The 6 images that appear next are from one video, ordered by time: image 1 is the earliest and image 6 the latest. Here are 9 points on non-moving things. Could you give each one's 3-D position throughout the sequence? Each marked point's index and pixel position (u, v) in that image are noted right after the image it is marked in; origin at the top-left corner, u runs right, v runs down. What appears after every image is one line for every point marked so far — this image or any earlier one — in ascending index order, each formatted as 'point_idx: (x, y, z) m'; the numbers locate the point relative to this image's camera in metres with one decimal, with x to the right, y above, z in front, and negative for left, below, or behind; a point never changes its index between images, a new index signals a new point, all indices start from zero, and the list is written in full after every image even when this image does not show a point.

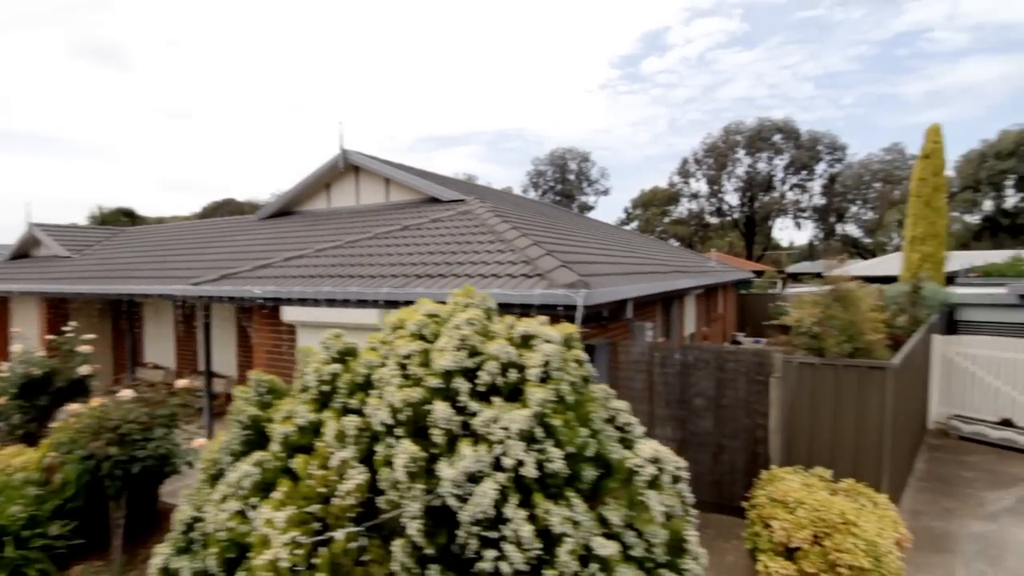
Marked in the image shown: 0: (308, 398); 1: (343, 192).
0: (-1.0, -0.5, +2.7) m
1: (-3.3, +1.9, +10.4) m
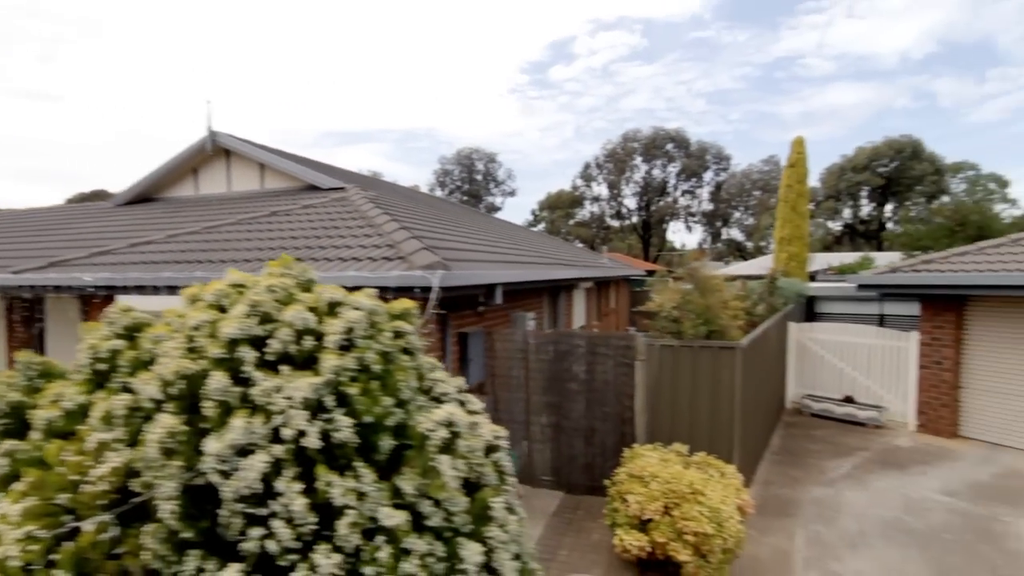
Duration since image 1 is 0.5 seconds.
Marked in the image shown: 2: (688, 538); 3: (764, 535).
0: (-1.8, -0.4, +2.3) m
1: (-5.3, +2.0, +9.6) m
2: (+1.4, -2.0, +4.3) m
3: (+2.5, -2.5, +5.5) m
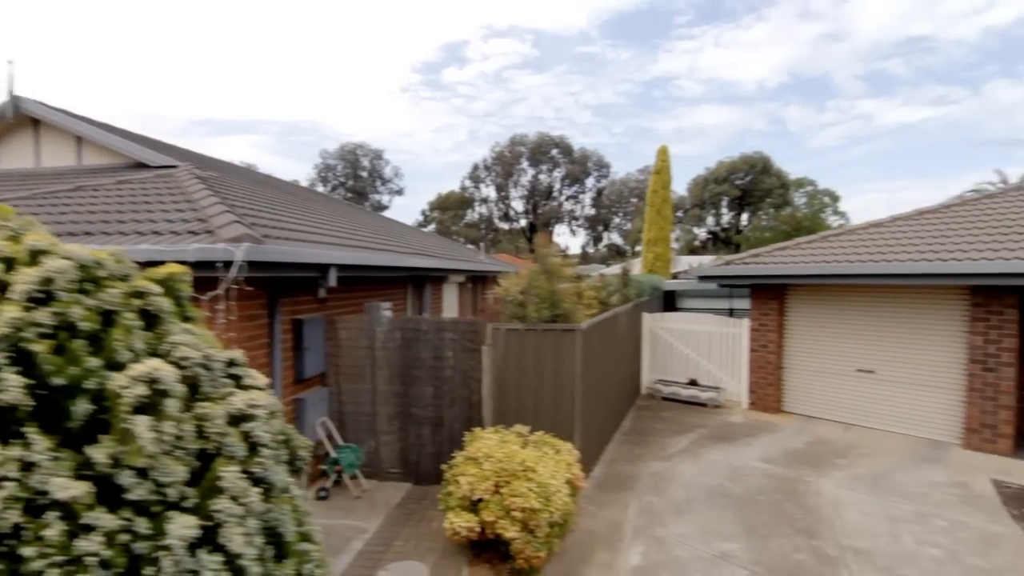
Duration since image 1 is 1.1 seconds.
0: (-2.8, -0.2, +1.8) m
1: (-7.6, +2.1, +8.3) m
2: (0.0, -1.8, +4.4) m
3: (+0.9, -2.3, +5.7) m
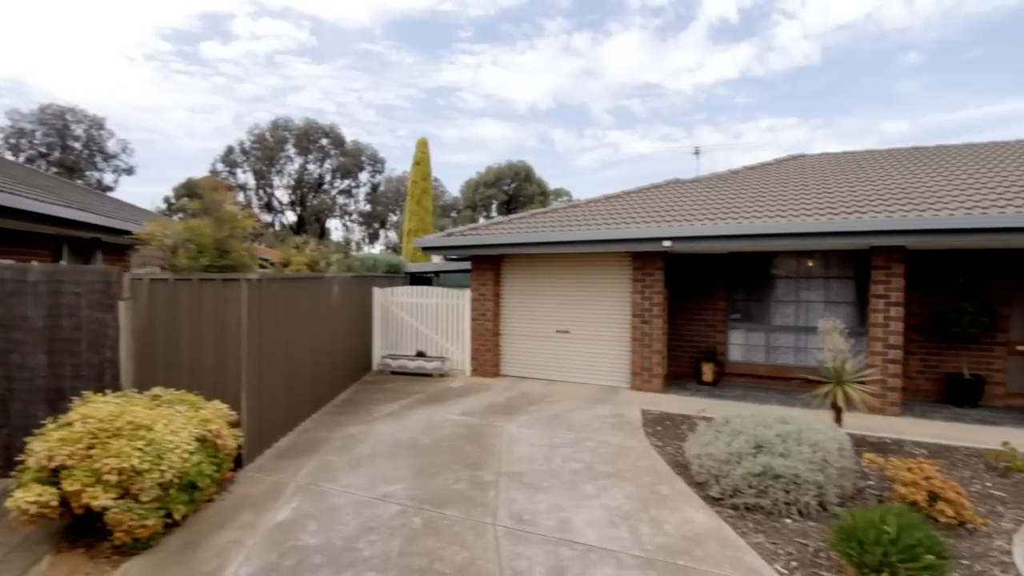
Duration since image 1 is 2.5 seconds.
0: (-4.3, +0.4, +0.1) m
1: (-11.2, +2.6, +4.4) m
2: (-2.7, -1.3, +3.6) m
3: (-2.3, -1.8, +5.1) m
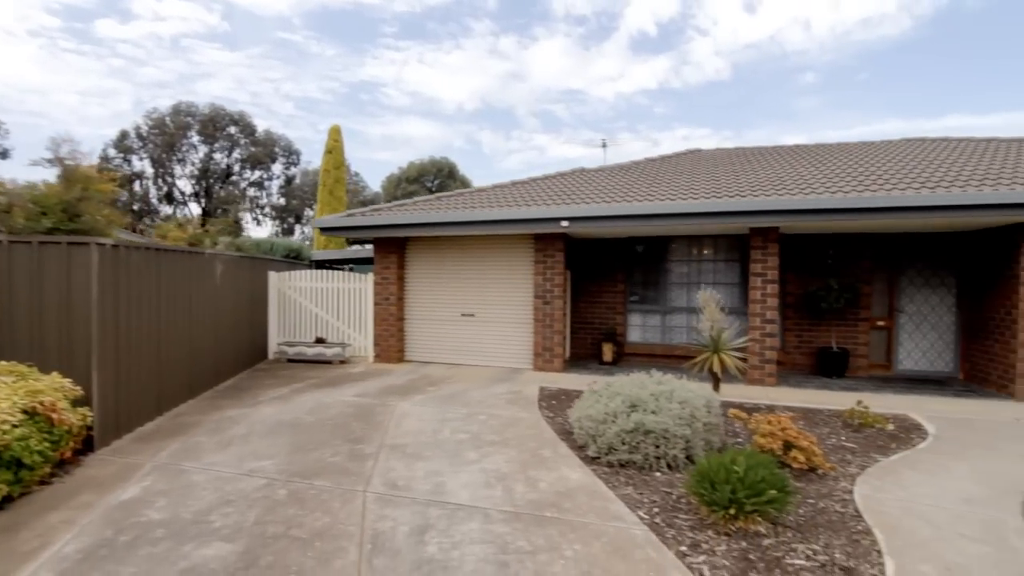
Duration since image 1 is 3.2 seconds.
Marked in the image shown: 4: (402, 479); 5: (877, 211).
0: (-4.7, +0.7, -0.5) m
1: (-12.1, +2.9, +2.8) m
2: (-3.5, -0.9, +3.1) m
3: (-3.4, -1.5, +4.7) m
4: (-0.8, -1.5, +4.2) m
5: (+4.6, +1.0, +6.7) m
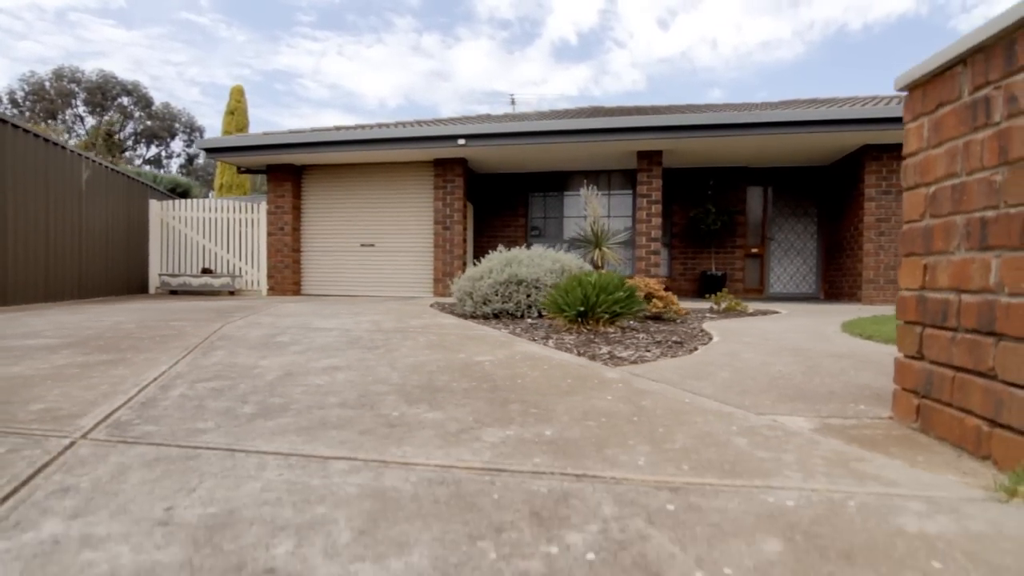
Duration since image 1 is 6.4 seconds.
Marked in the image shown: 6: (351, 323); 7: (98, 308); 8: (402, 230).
0: (-5.0, +2.0, -1.1) m
1: (-12.8, +4.1, +1.2) m
2: (-4.3, +0.3, +2.6) m
3: (-4.4, -0.2, +4.2) m
4: (-1.8, -0.3, +4.1) m
5: (+3.2, +2.2, +7.4) m
6: (-1.2, -0.3, +4.0) m
7: (-4.2, -0.2, +5.5) m
8: (-1.8, +0.9, +9.0) m
